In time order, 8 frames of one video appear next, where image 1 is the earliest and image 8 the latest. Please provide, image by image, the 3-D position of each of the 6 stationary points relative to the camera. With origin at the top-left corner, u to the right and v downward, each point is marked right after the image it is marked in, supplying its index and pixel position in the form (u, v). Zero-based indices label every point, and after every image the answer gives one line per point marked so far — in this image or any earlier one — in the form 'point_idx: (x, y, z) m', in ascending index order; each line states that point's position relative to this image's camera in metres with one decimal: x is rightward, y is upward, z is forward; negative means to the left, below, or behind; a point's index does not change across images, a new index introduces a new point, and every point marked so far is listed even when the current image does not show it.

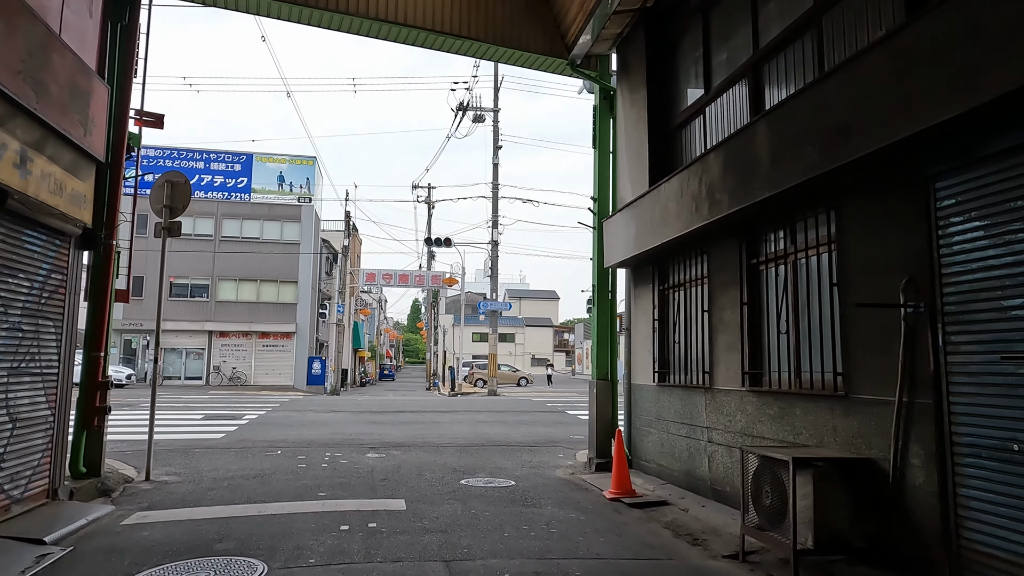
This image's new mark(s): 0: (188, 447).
0: (-4.9, -2.4, +10.0) m
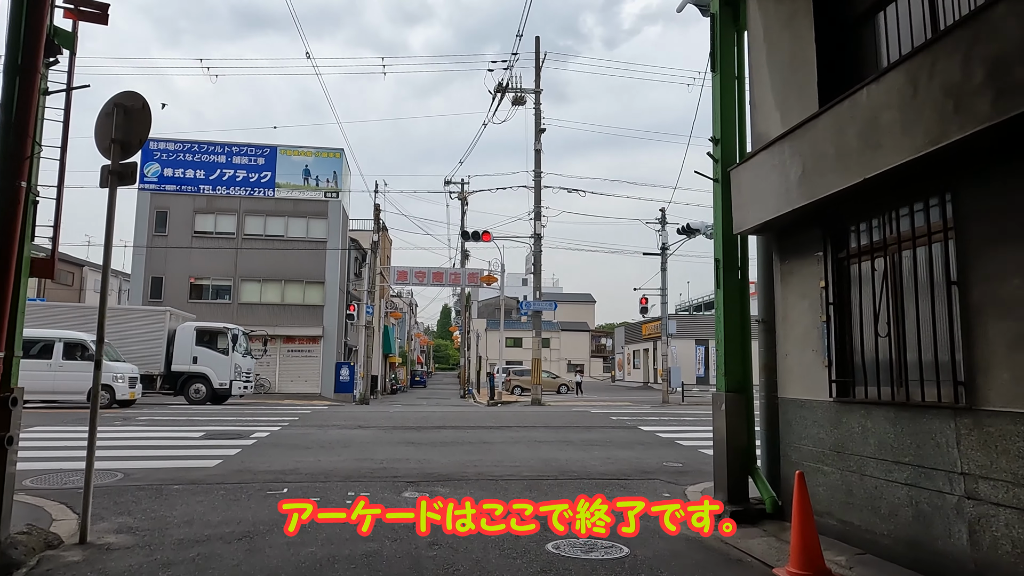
0: (-3.9, -2.2, +7.4) m
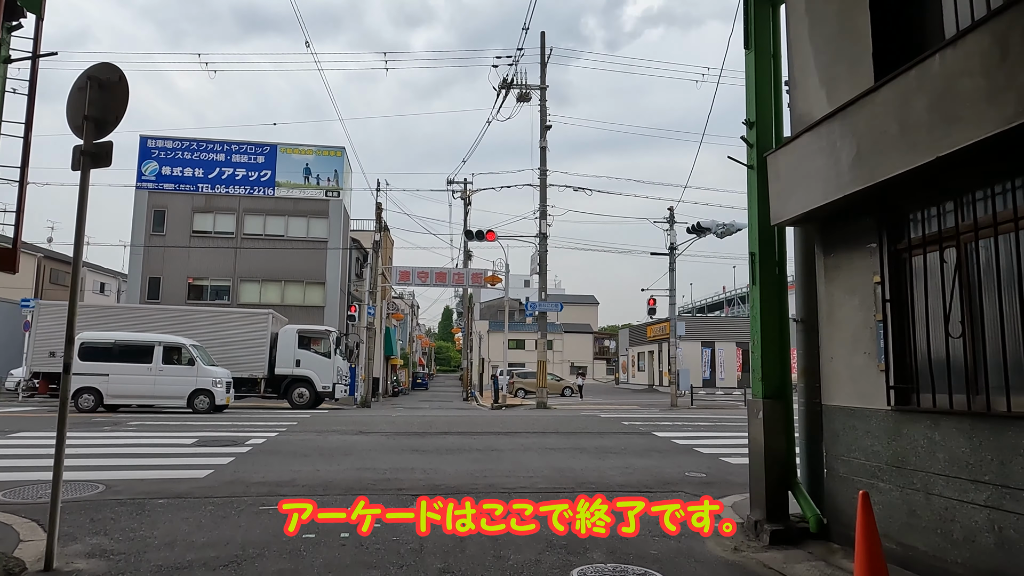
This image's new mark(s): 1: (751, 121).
0: (-3.7, -2.1, +6.8) m
1: (+2.4, +1.7, +6.6) m
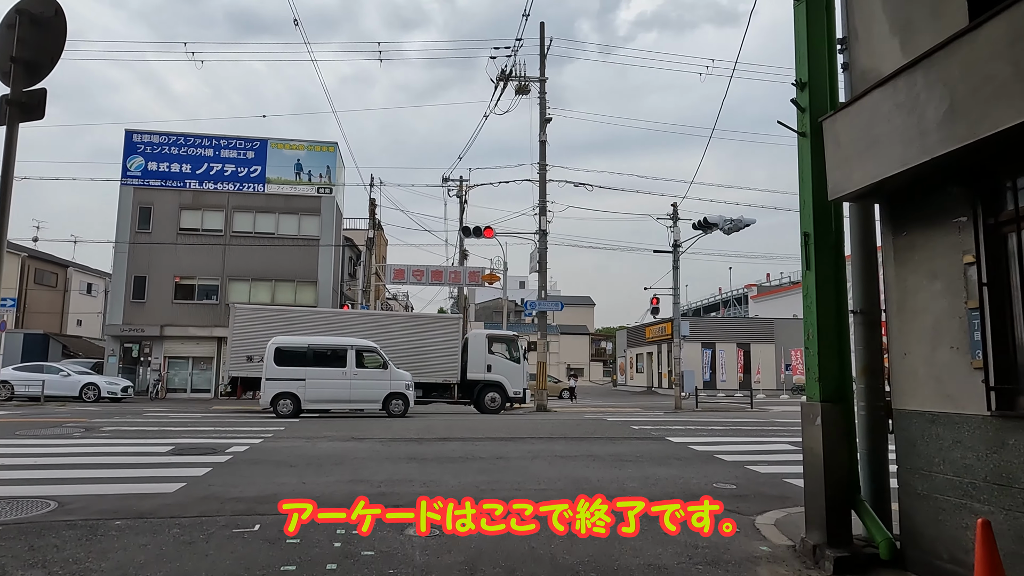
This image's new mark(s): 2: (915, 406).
0: (-3.6, -2.0, +5.9) m
1: (+2.5, +1.8, +5.8) m
2: (+3.0, -0.9, +4.9) m
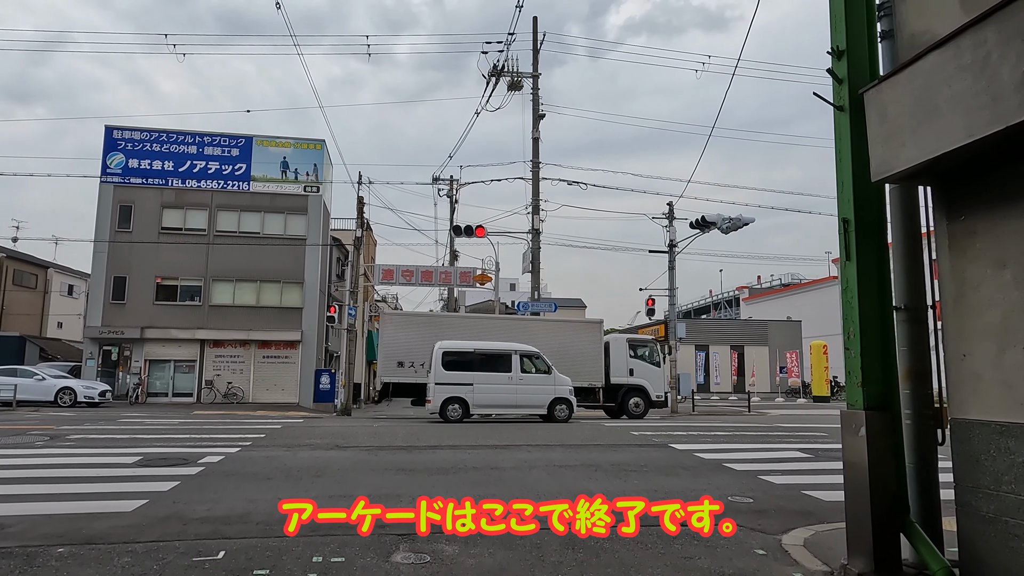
0: (-3.6, -2.0, +5.2) m
1: (+2.5, +1.8, +5.2) m
2: (+3.0, -0.8, +4.3) m
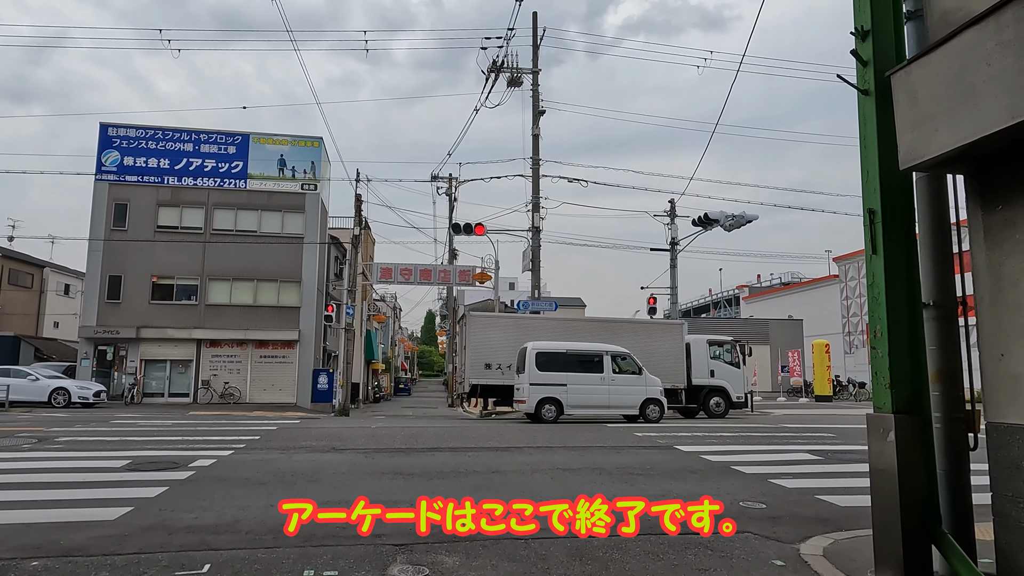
0: (-3.6, -1.9, +4.9) m
1: (+2.6, +1.9, +4.8) m
2: (+3.0, -0.8, +4.0) m
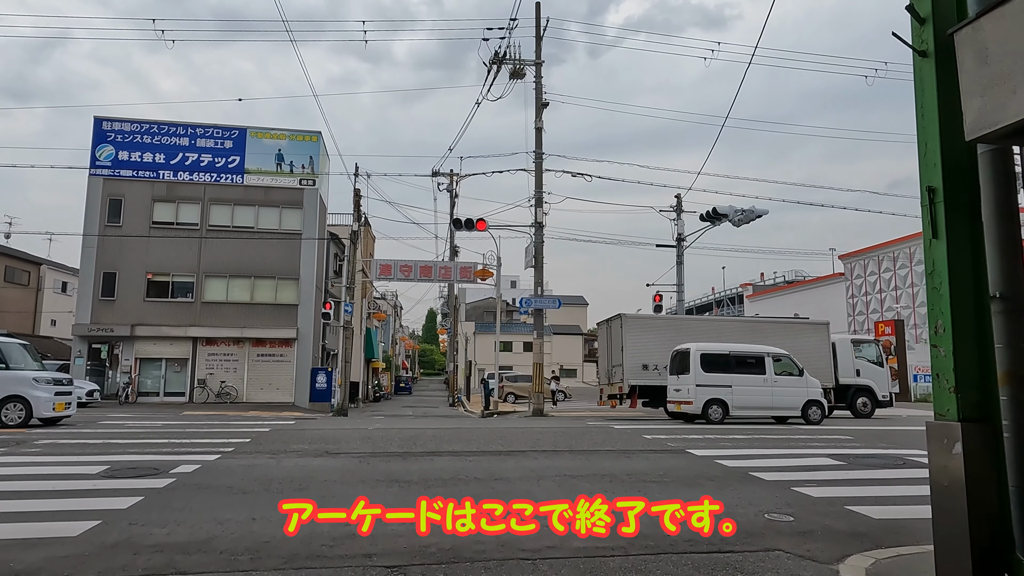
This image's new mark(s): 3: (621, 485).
0: (-3.5, -1.9, +4.3) m
1: (+2.6, +1.9, +4.3) m
2: (+3.0, -0.7, +3.4) m
3: (+1.3, -2.3, +7.9) m
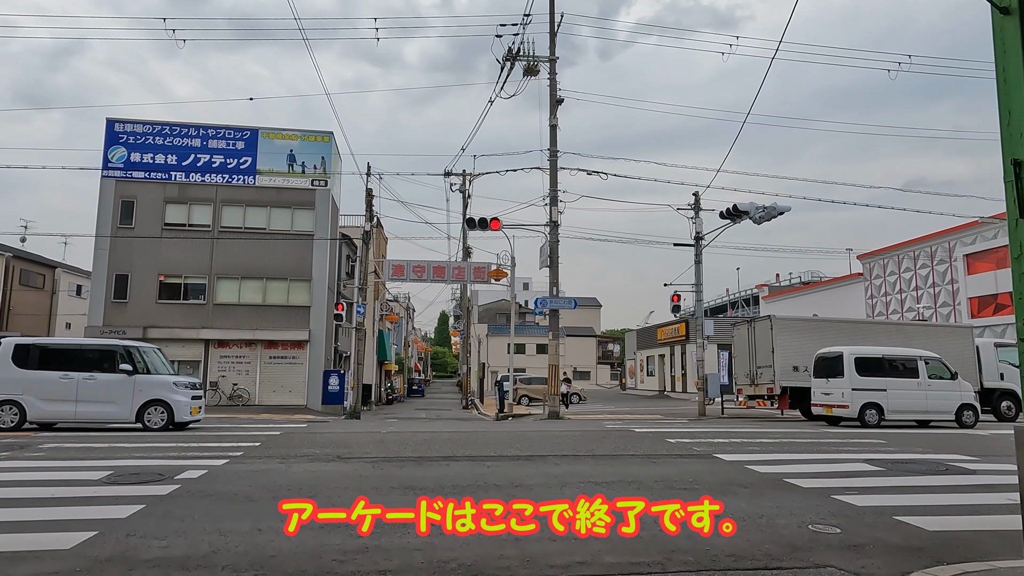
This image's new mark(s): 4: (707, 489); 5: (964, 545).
0: (-3.3, -1.8, +3.9) m
1: (+2.8, +2.0, +3.8) m
2: (+3.2, -0.6, +2.9) m
3: (+1.5, -2.3, +7.4) m
4: (+2.2, -2.3, +7.7) m
5: (+3.8, -2.2, +5.7) m
